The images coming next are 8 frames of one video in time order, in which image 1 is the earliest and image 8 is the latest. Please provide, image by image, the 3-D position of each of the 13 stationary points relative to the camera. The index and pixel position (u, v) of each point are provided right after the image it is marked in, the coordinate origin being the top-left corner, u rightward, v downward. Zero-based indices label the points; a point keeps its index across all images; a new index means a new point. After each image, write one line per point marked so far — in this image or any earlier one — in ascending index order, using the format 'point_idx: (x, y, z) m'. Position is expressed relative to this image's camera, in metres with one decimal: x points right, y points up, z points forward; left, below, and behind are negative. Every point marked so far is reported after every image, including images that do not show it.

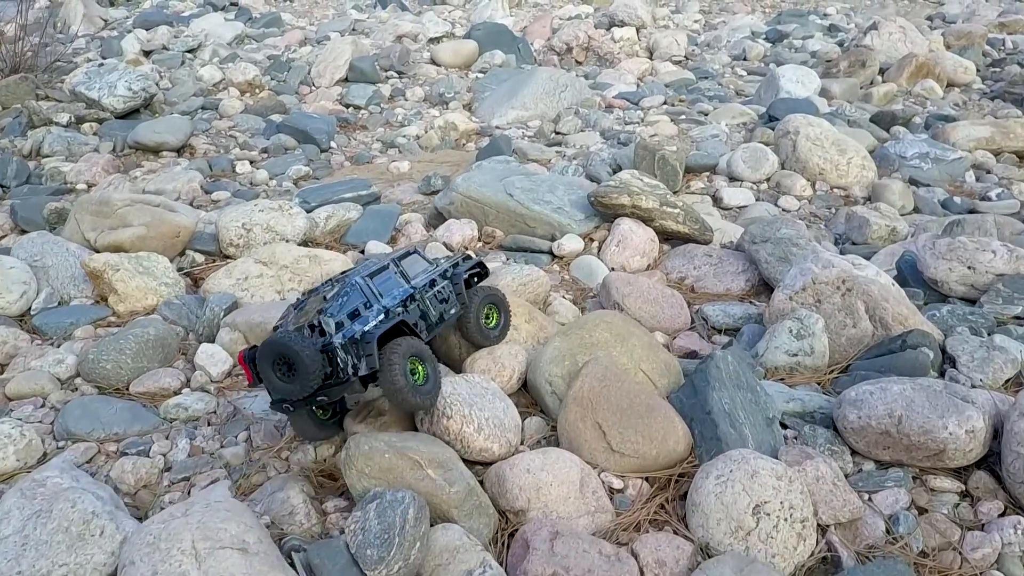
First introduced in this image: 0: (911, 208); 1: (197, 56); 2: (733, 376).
0: (+2.8, +0.6, +5.7) m
1: (-4.6, +3.4, +12.1) m
2: (+0.7, -0.3, +2.7) m
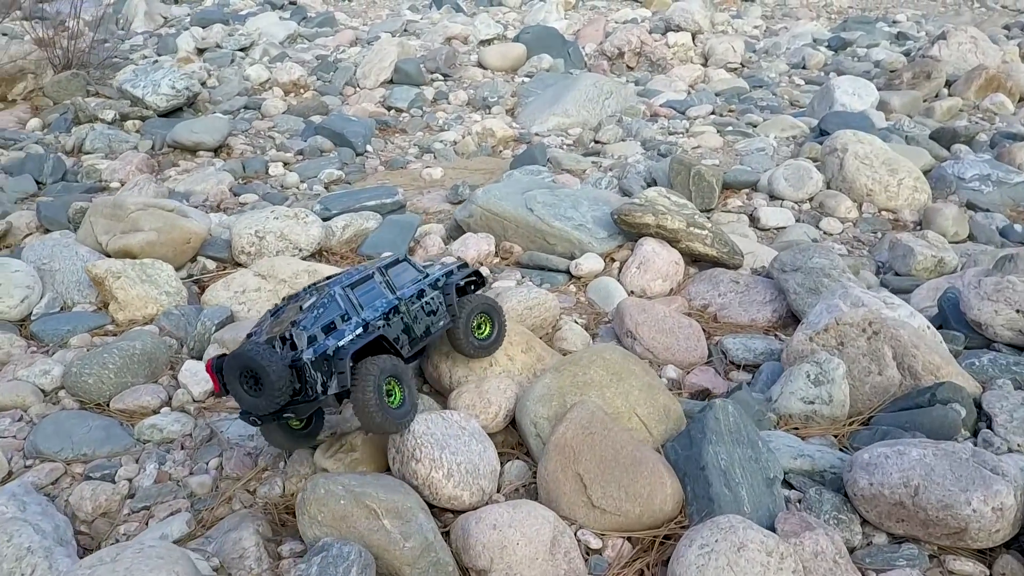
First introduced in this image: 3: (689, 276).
0: (+3.0, +0.4, +5.3) m
1: (-3.9, +3.5, +12.1) m
2: (+0.7, -0.4, +2.5) m
3: (+1.0, +0.1, +4.6) m
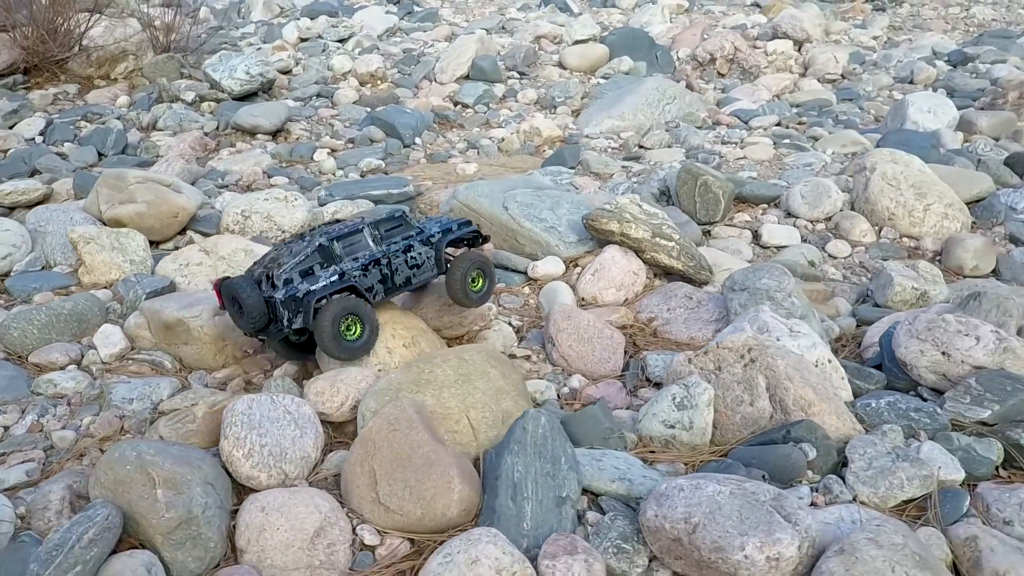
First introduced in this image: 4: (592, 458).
0: (+2.9, +0.1, +4.8) m
1: (-2.6, +3.8, +12.6) m
2: (+0.1, -0.5, +2.4) m
3: (+0.8, 0.0, +4.4) m
4: (+0.3, -0.5, +2.6) m
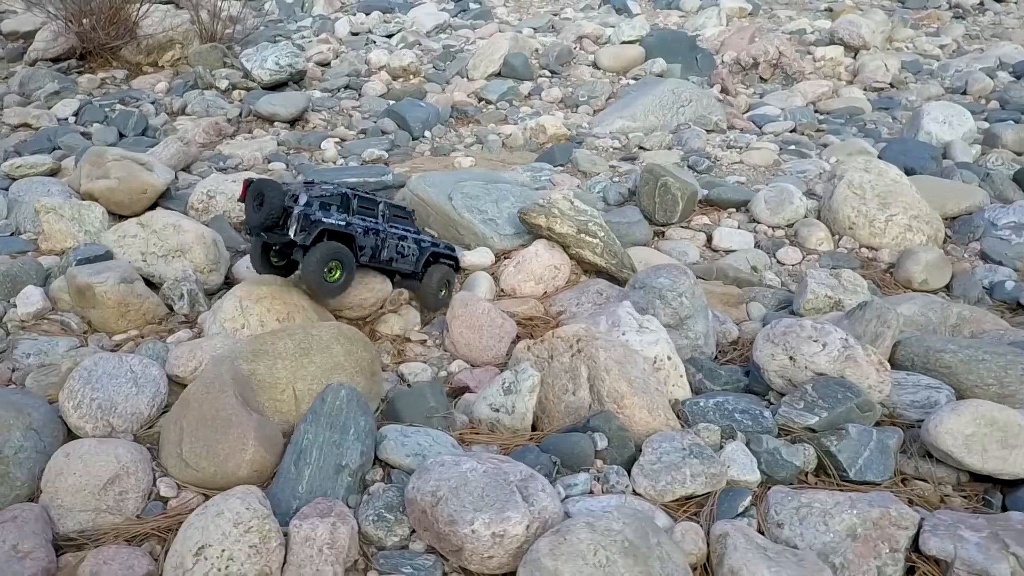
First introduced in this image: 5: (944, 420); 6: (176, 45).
0: (+2.5, 0.0, +4.7) m
1: (-2.0, +3.9, +12.9) m
2: (-0.6, -0.4, +2.5) m
3: (+0.3, 0.0, +4.4) m
4: (-0.4, -0.5, +2.7) m
5: (+1.4, -0.4, +2.5) m
6: (-4.5, +3.2, +10.8) m
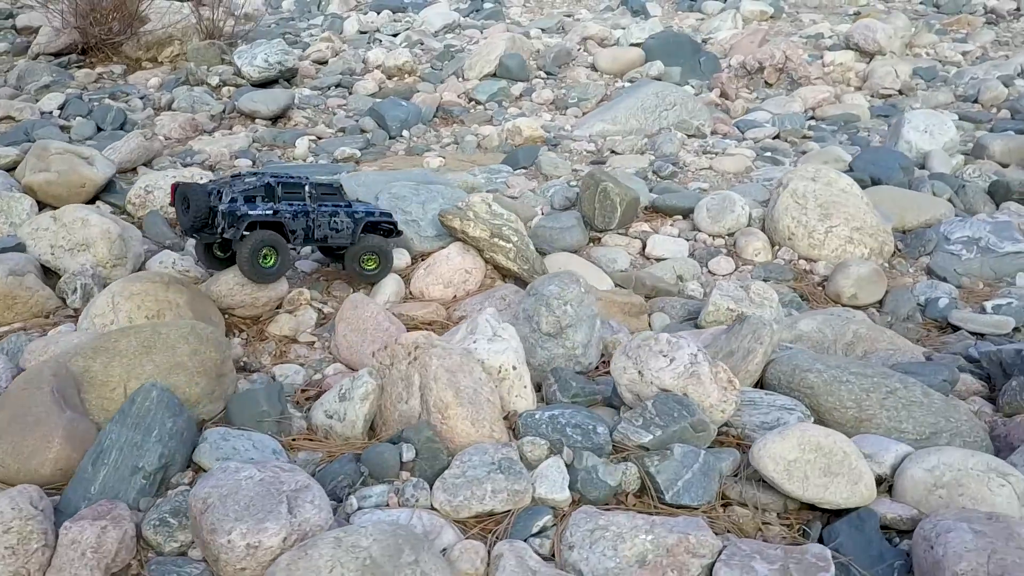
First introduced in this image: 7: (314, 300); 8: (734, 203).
0: (+2.0, -0.1, +4.5) m
1: (-1.9, +4.0, +13.0) m
2: (-1.1, -0.4, +2.5) m
3: (-0.1, 0.0, +4.4) m
4: (-0.9, -0.5, +2.6) m
5: (+0.8, -0.5, +2.4) m
6: (-4.6, +3.3, +11.0) m
7: (-1.0, -0.1, +4.2) m
8: (+1.4, +0.5, +5.2) m
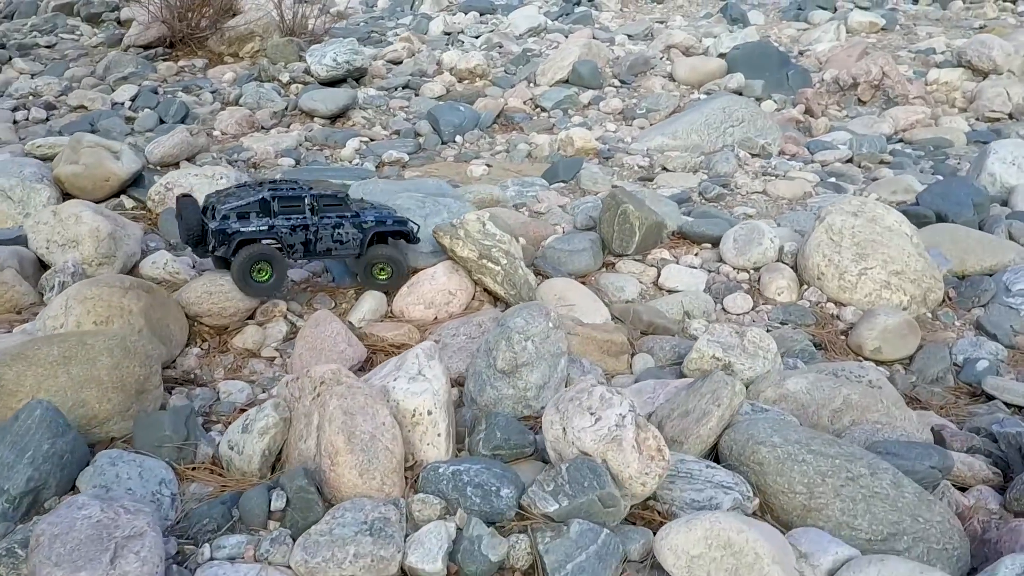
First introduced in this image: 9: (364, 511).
0: (+1.9, -0.3, +4.0) m
1: (-0.7, +3.9, +12.9) m
2: (-1.5, -0.4, +2.4) m
3: (-0.2, -0.1, +4.1) m
4: (-1.3, -0.5, +2.5) m
5: (+0.4, -0.6, +2.1) m
6: (-3.5, +3.5, +11.2) m
7: (-1.1, -0.1, +4.0) m
8: (+1.5, +0.3, +4.8) m
9: (-0.4, -0.6, +2.3) m
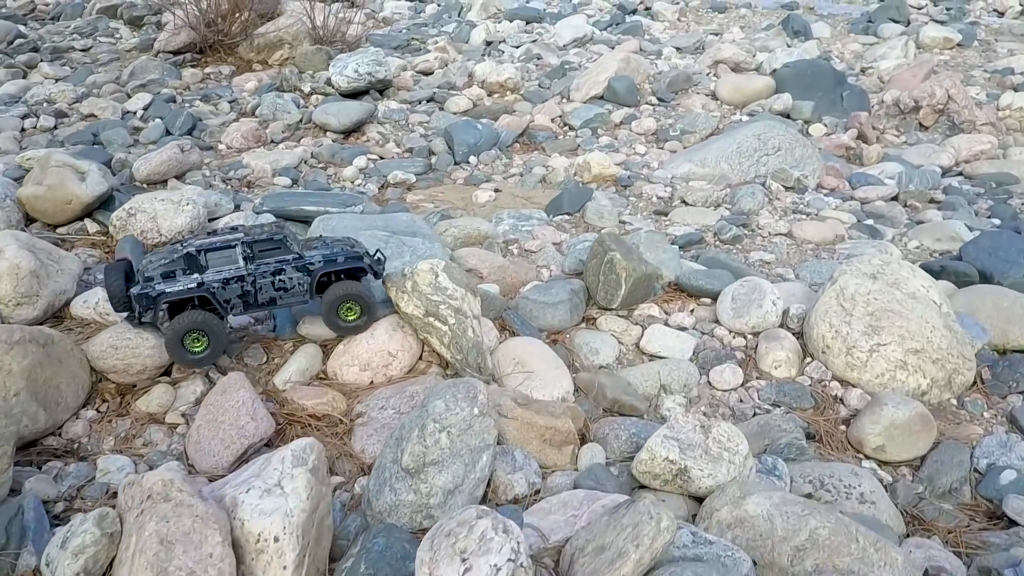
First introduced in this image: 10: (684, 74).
0: (+1.7, -0.7, +3.4) m
1: (0.0, +3.6, +12.4) m
2: (-1.8, -0.6, +2.0) m
3: (-0.5, -0.4, +3.7) m
4: (-1.6, -0.8, +2.1) m
5: (0.0, -0.9, +1.6) m
6: (-3.1, +3.3, +11.0) m
7: (-1.3, -0.4, +3.7) m
8: (+1.3, 0.0, +4.2) m
9: (-0.8, -0.9, +1.8) m
10: (+2.2, +2.7, +10.4) m
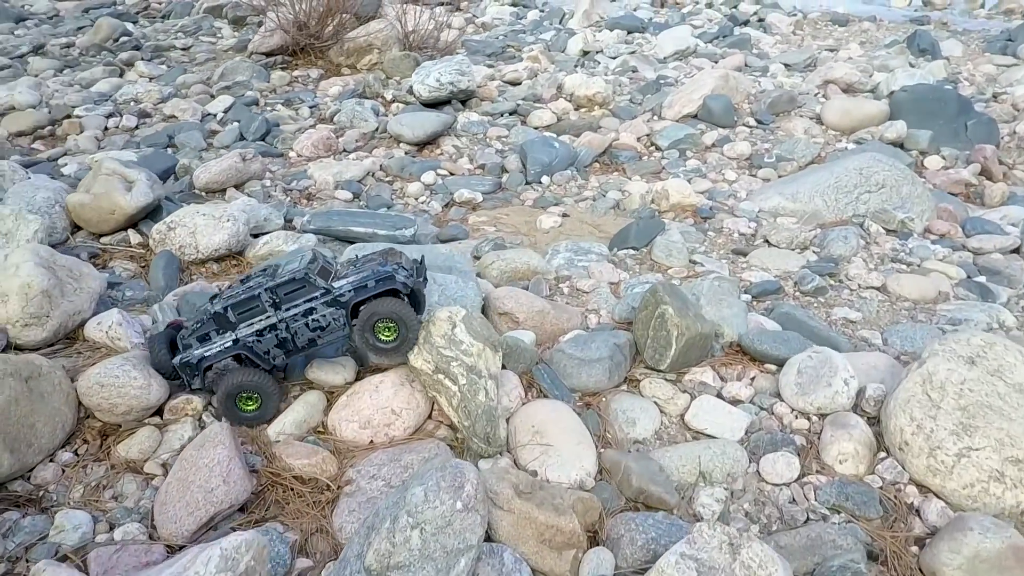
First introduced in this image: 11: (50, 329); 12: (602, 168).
0: (+1.7, -1.0, +2.8) m
1: (+1.4, +3.3, +12.0) m
2: (-2.0, -0.8, +1.9) m
3: (-0.4, -0.6, +3.3) m
4: (-1.8, -0.9, +1.9) m
5: (-0.2, -1.2, +1.2) m
6: (-1.8, +3.2, +10.9) m
7: (-1.3, -0.5, +3.4) m
8: (+1.4, -0.4, +3.6) m
9: (-1.0, -1.1, +1.5) m
10: (+3.3, +2.3, +9.7) m
11: (-2.1, -0.2, +3.7) m
12: (+0.9, +1.2, +8.1) m
